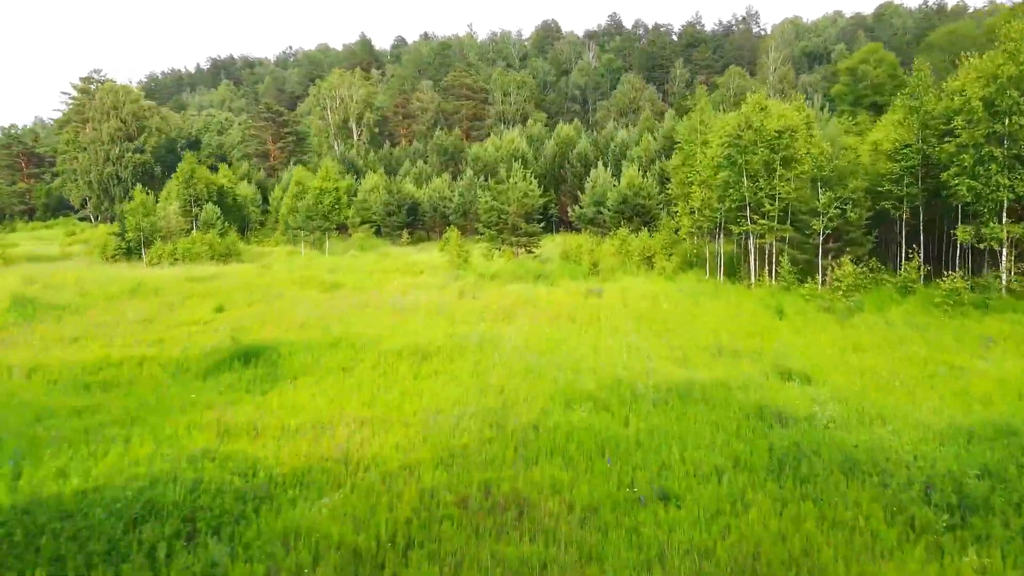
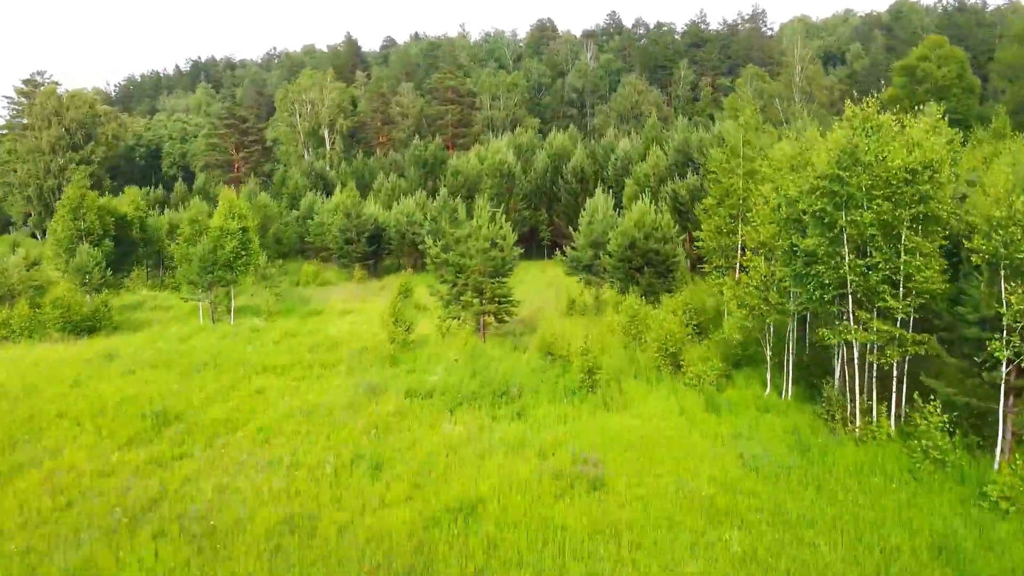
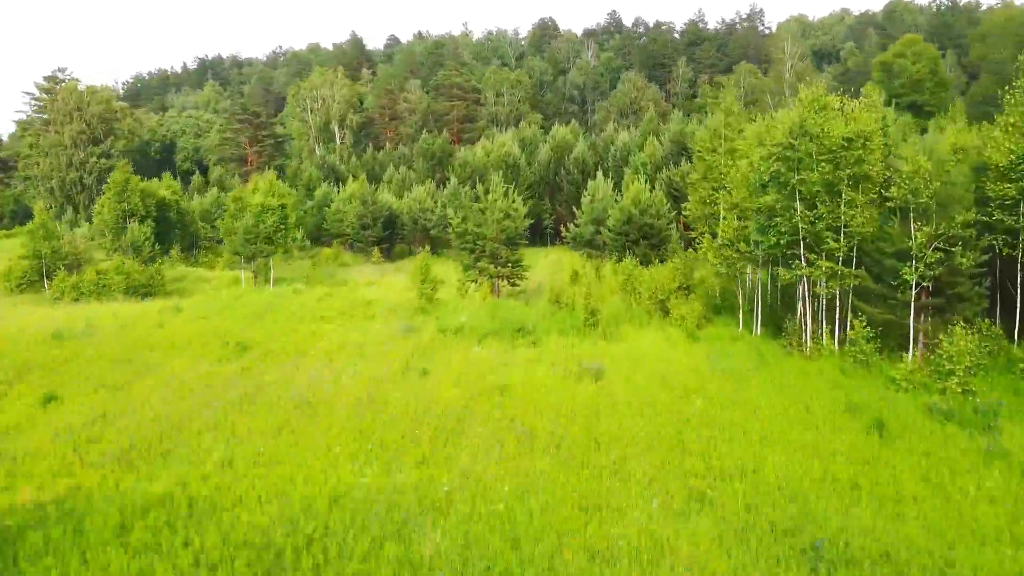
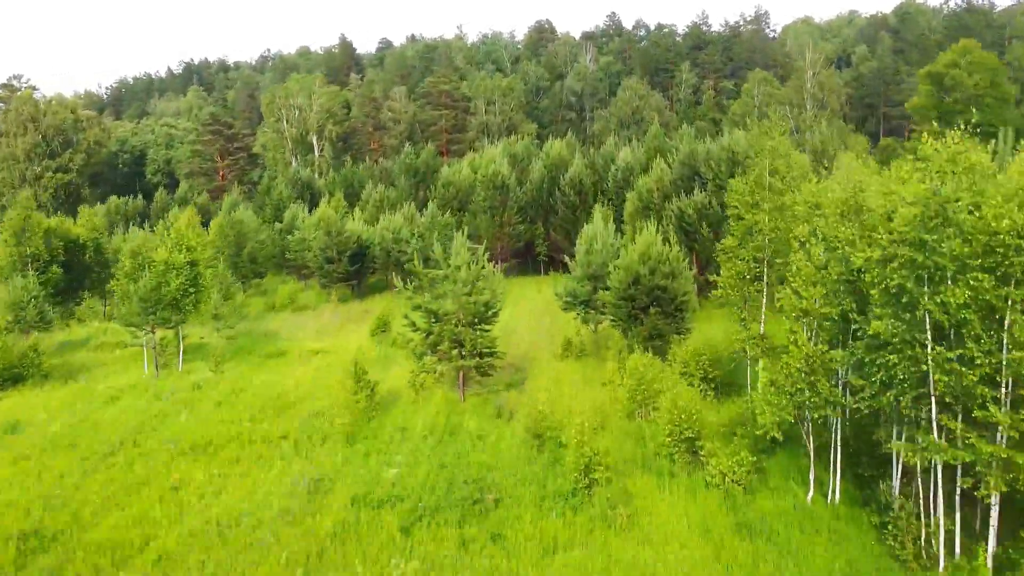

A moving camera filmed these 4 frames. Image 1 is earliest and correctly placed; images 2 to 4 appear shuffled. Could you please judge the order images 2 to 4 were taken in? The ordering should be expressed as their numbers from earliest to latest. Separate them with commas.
3, 2, 4
